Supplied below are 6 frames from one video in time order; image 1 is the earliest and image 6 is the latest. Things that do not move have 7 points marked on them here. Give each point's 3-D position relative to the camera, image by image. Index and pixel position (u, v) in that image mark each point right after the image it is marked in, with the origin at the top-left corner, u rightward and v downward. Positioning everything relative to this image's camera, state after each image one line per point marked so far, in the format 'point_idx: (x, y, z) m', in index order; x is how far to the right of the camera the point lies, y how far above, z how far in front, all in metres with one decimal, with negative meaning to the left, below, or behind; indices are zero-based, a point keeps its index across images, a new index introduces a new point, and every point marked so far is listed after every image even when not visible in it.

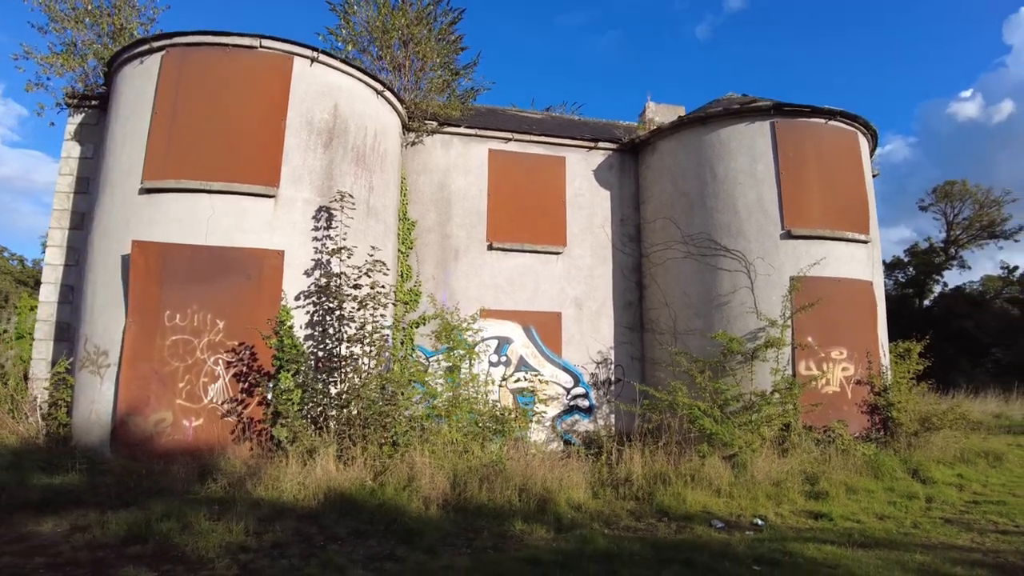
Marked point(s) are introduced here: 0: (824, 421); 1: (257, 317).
0: (+4.1, -1.8, +8.2) m
1: (-3.0, -0.3, +7.3) m
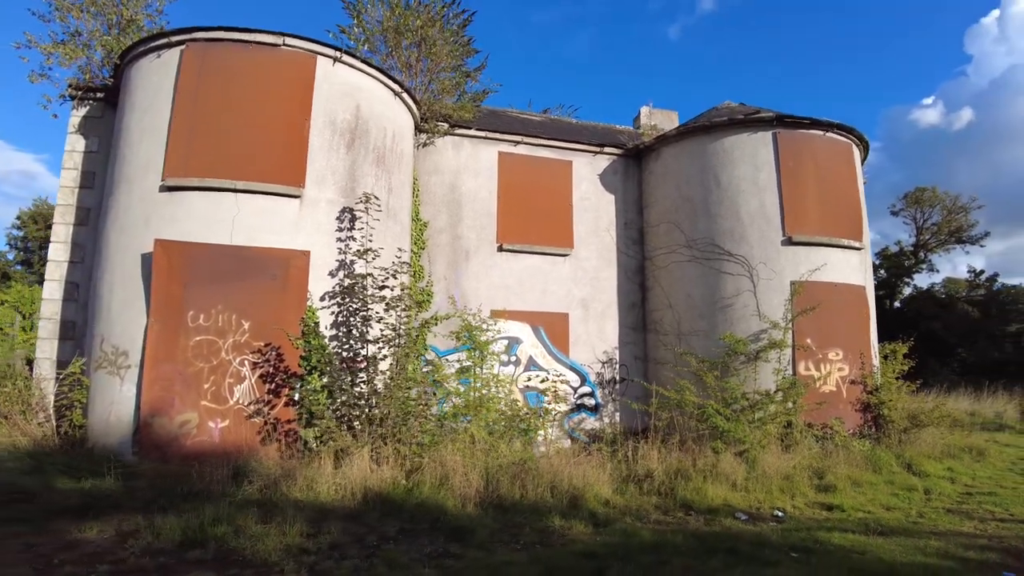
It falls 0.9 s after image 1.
0: (+4.3, -1.8, +8.7) m
1: (-2.7, -0.4, +7.4) m
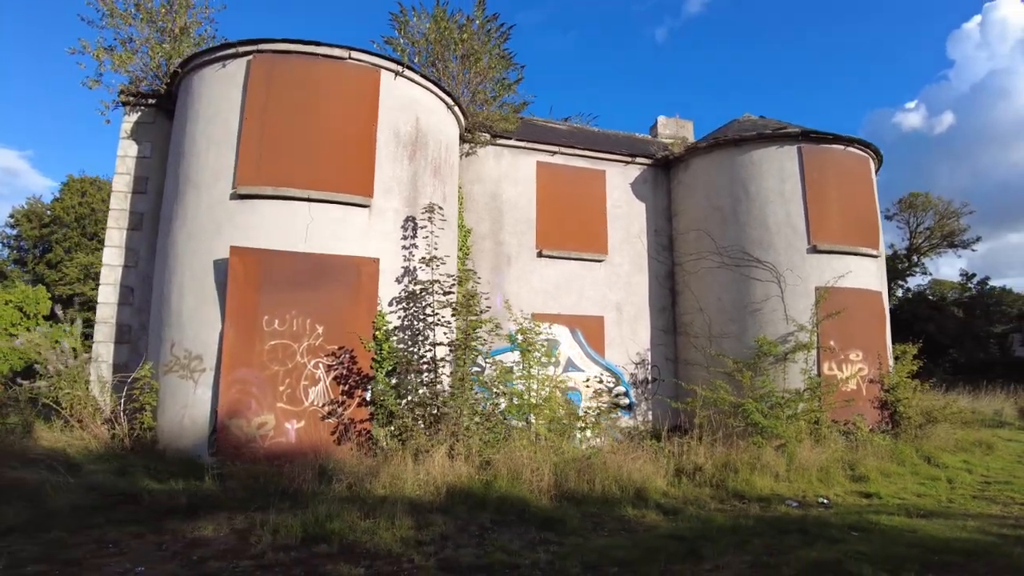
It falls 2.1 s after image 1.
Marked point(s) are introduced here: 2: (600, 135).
0: (+5.0, -1.9, +9.3) m
1: (-1.9, -0.4, +7.7) m
2: (+1.7, +2.9, +11.9) m
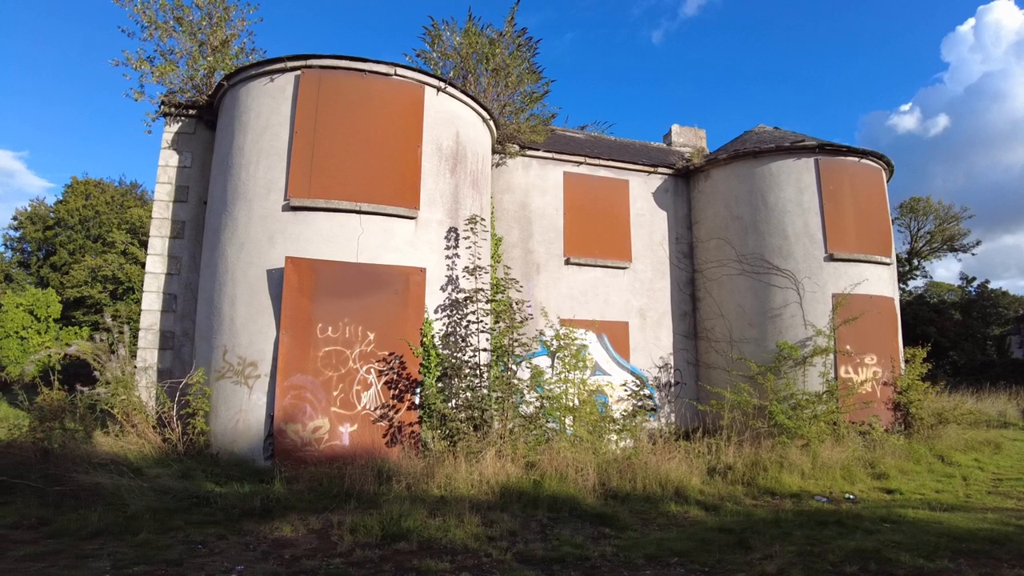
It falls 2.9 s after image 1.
0: (+5.5, -2.0, +9.8) m
1: (-1.4, -0.5, +8.0) m
2: (+2.1, +2.8, +12.3) m
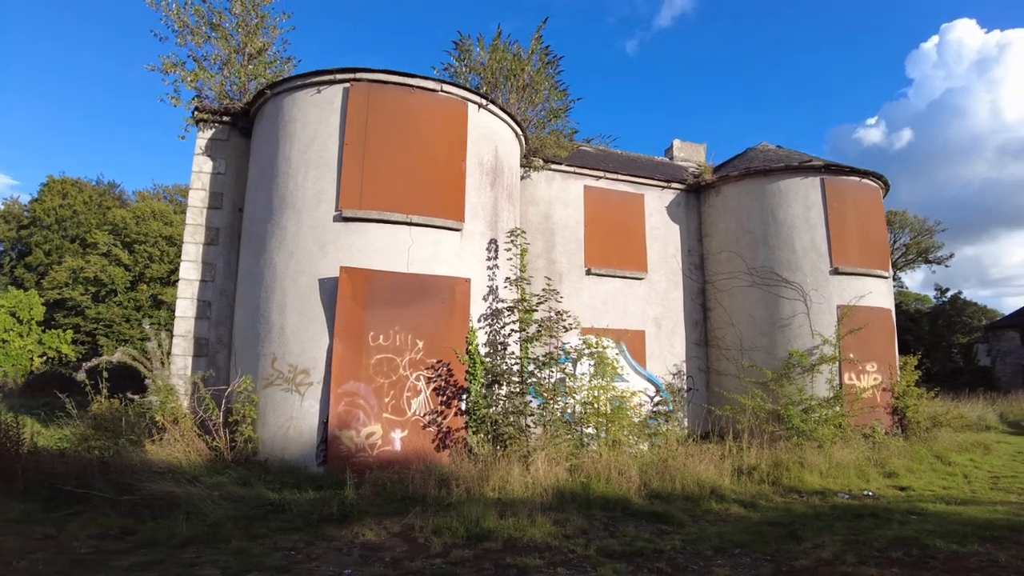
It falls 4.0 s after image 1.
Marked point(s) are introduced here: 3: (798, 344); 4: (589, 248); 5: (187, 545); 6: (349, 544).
0: (+6.0, -2.2, +10.5) m
1: (-0.8, -0.7, +8.2) m
2: (+2.5, +2.6, +12.8) m
3: (+4.9, -1.0, +10.7) m
4: (+1.4, +0.7, +11.1) m
5: (-2.8, -2.2, +5.4) m
6: (-1.5, -2.3, +5.7) m
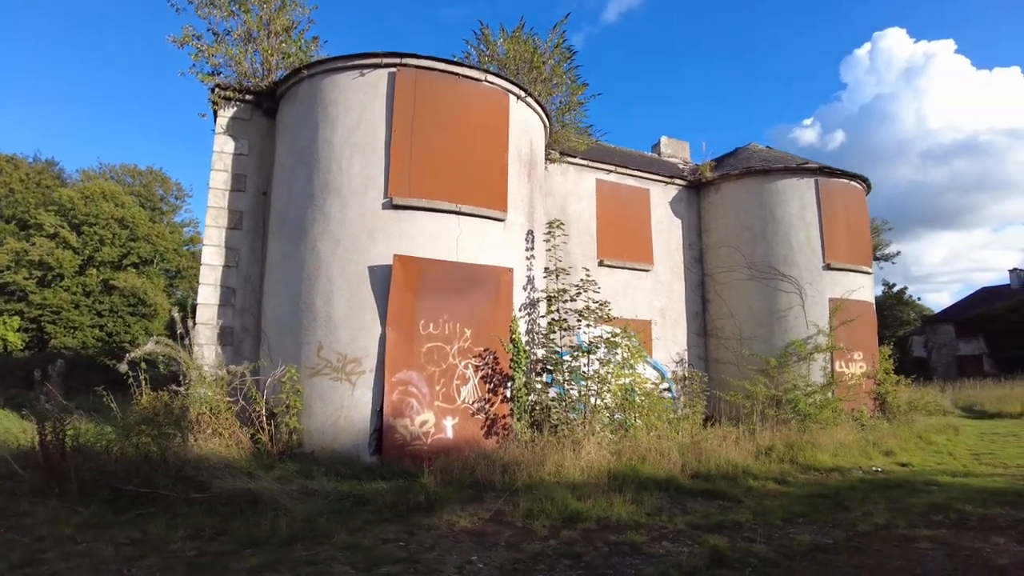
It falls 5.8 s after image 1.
0: (+6.2, -2.1, +11.4) m
1: (-0.2, -0.5, +8.3) m
2: (+2.5, +2.8, +13.2) m
3: (+5.2, -0.9, +11.4) m
4: (+1.7, +0.9, +11.4) m
5: (-1.9, -2.1, +5.3) m
6: (-0.6, -2.2, +5.7) m
